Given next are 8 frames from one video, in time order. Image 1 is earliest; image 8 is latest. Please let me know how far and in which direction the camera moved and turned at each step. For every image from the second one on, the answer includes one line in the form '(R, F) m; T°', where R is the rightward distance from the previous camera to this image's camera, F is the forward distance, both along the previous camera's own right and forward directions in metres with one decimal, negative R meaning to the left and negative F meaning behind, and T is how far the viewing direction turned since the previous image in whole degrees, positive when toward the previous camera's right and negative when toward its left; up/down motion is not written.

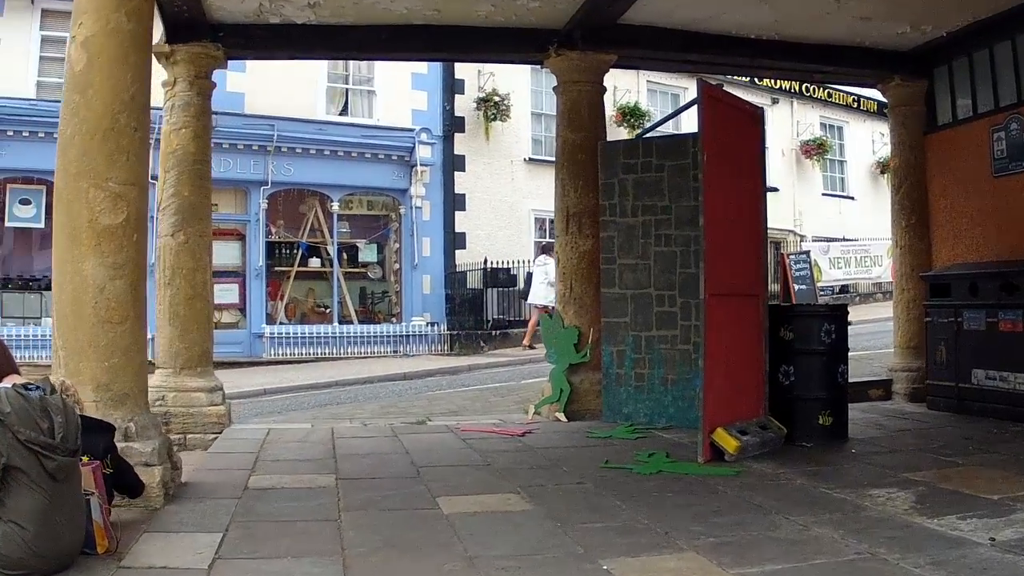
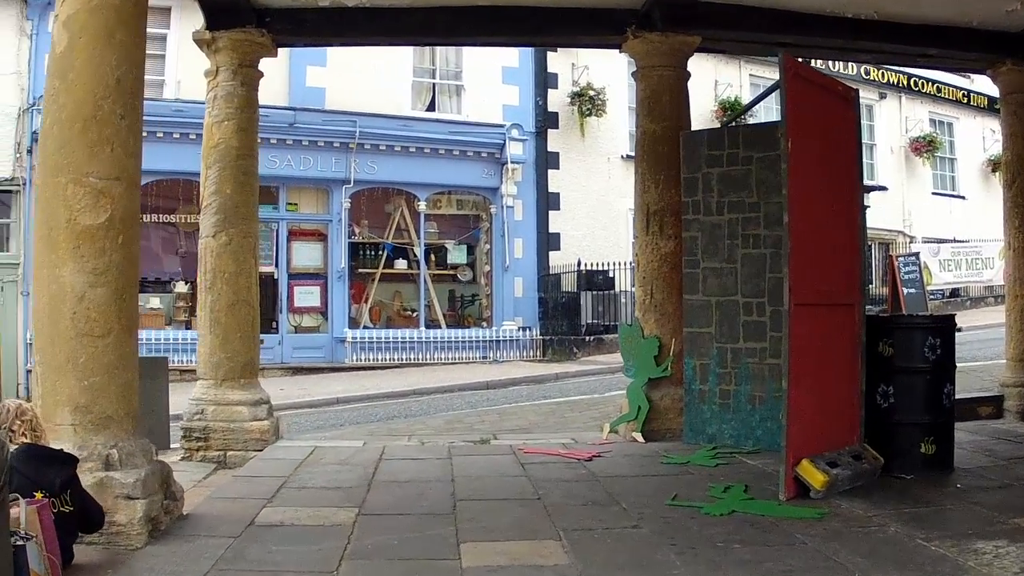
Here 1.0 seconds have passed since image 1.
(+0.3, +0.8) m; -8°
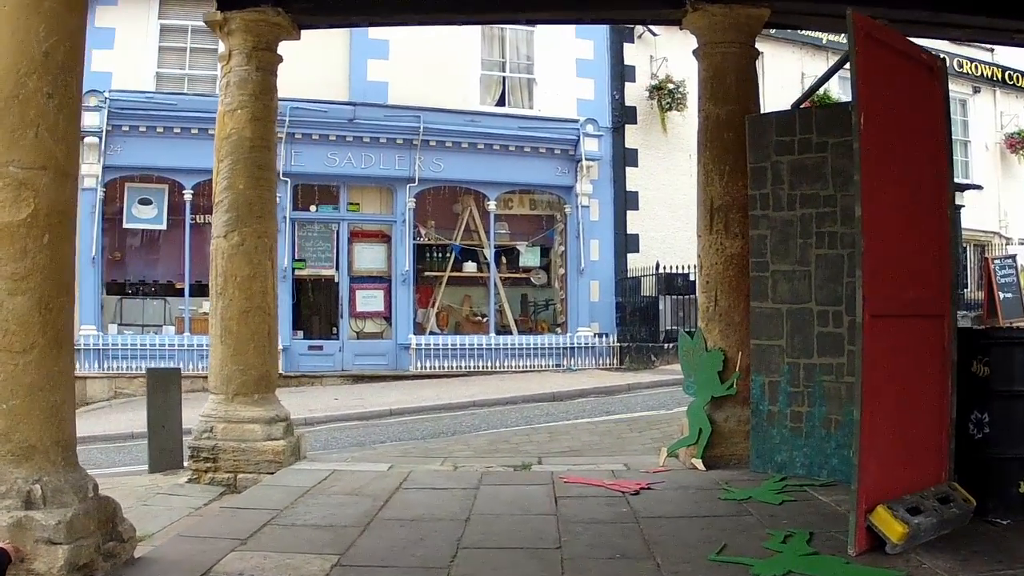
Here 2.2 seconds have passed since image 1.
(+0.4, +0.8) m; -7°
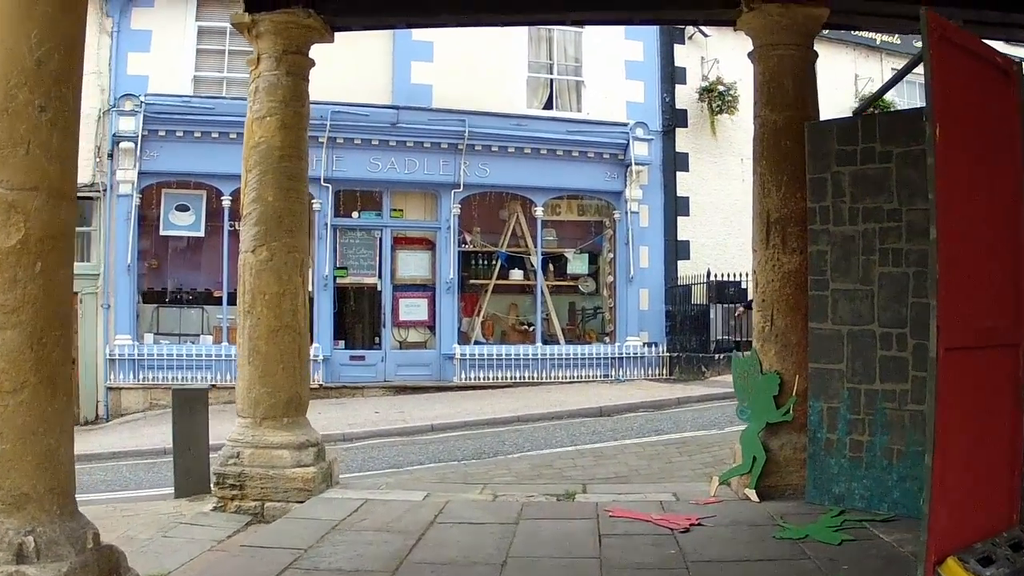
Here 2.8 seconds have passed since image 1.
(0.0, +0.4) m; -3°
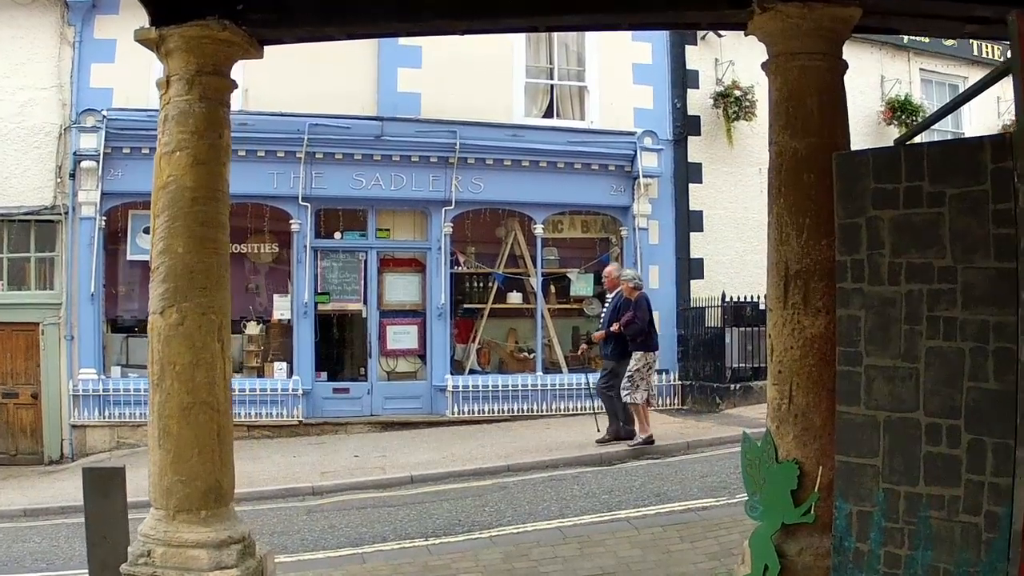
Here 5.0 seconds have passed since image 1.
(+0.3, +1.0) m; -1°
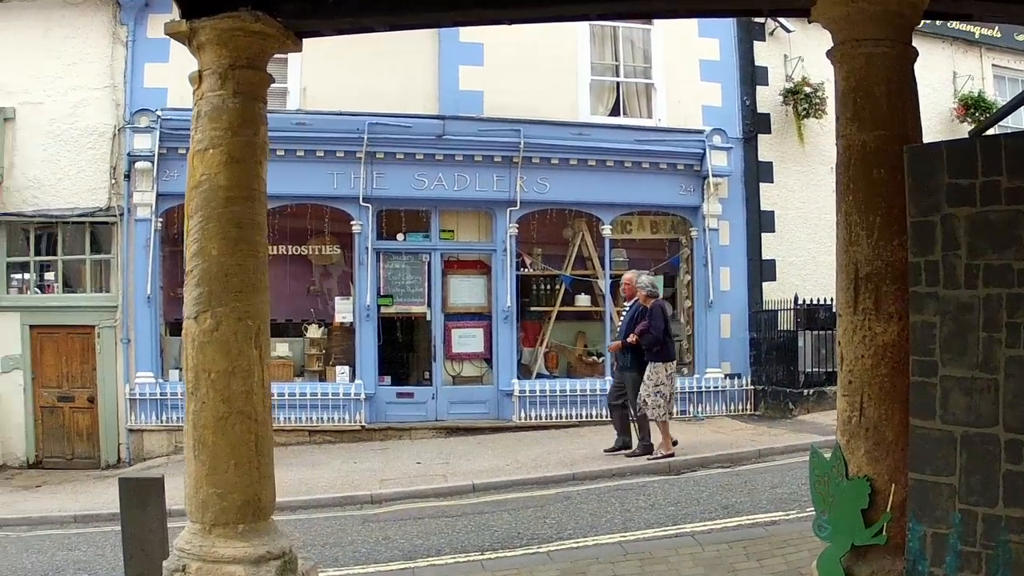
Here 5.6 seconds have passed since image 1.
(+0.2, +0.2) m; -5°
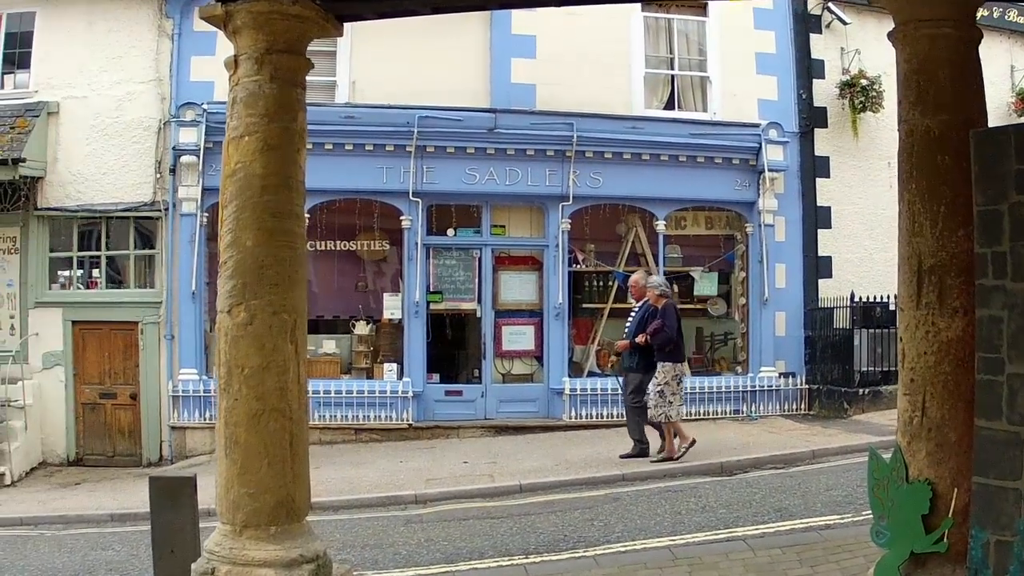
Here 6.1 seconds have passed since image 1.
(+0.1, +0.1) m; -4°
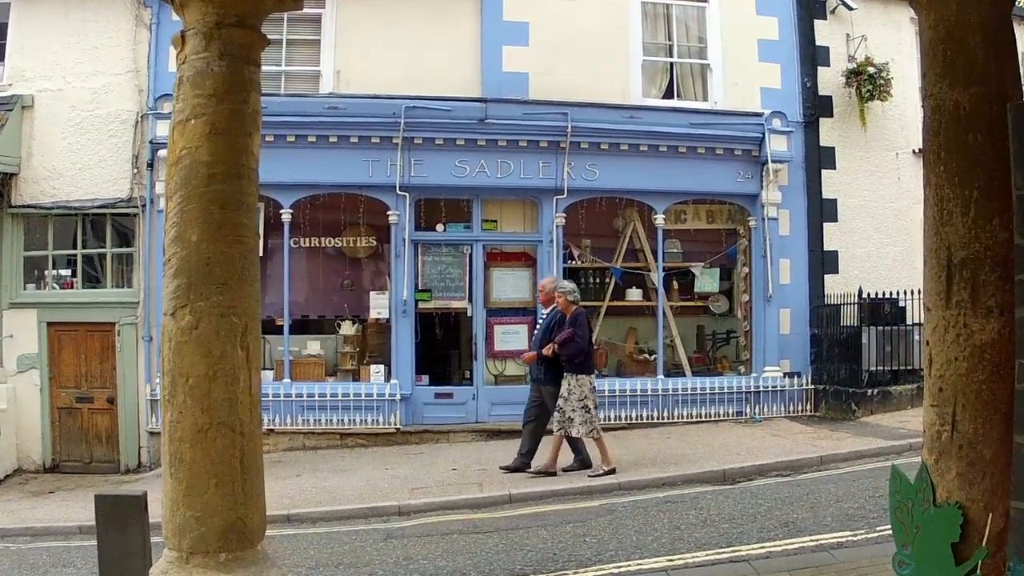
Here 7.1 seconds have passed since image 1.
(+0.1, +0.5) m; 0°
